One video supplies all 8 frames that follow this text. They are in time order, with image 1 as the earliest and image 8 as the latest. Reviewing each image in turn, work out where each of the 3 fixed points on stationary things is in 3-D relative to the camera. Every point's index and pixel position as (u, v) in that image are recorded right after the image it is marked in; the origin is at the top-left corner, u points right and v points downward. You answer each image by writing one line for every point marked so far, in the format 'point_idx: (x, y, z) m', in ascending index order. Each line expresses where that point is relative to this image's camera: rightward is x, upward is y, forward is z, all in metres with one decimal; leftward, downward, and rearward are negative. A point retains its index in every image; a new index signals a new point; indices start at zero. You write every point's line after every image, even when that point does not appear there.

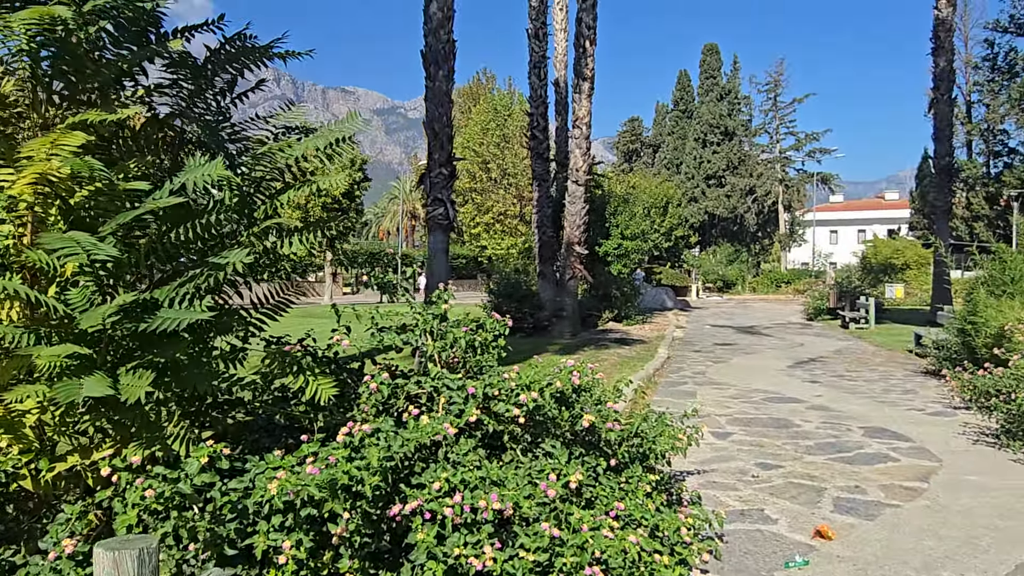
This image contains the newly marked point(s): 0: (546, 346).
0: (+0.7, -1.1, +15.3) m
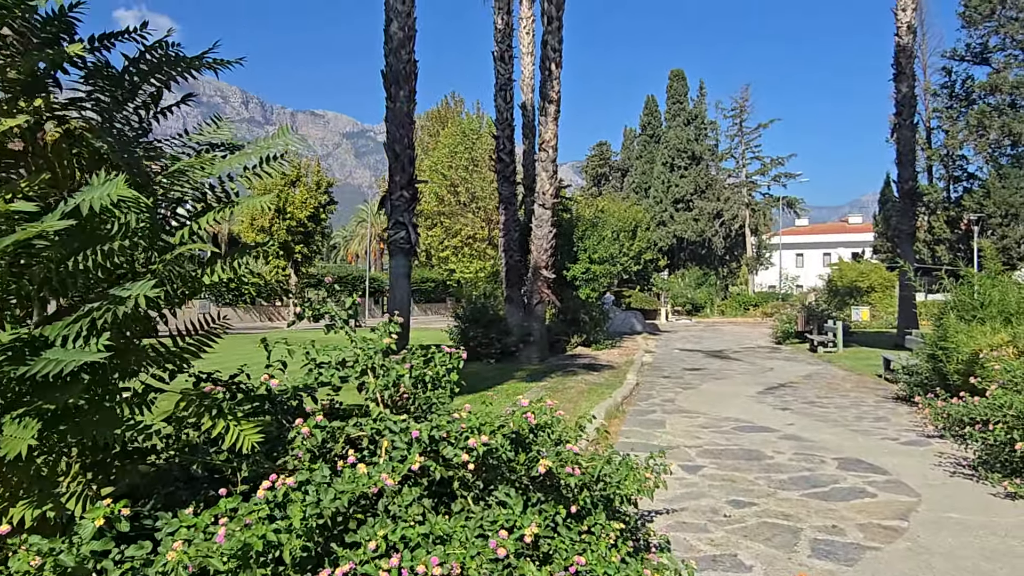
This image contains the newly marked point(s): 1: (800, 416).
0: (+0.1, -1.6, +15.0) m
1: (+3.4, -1.5, +9.4) m
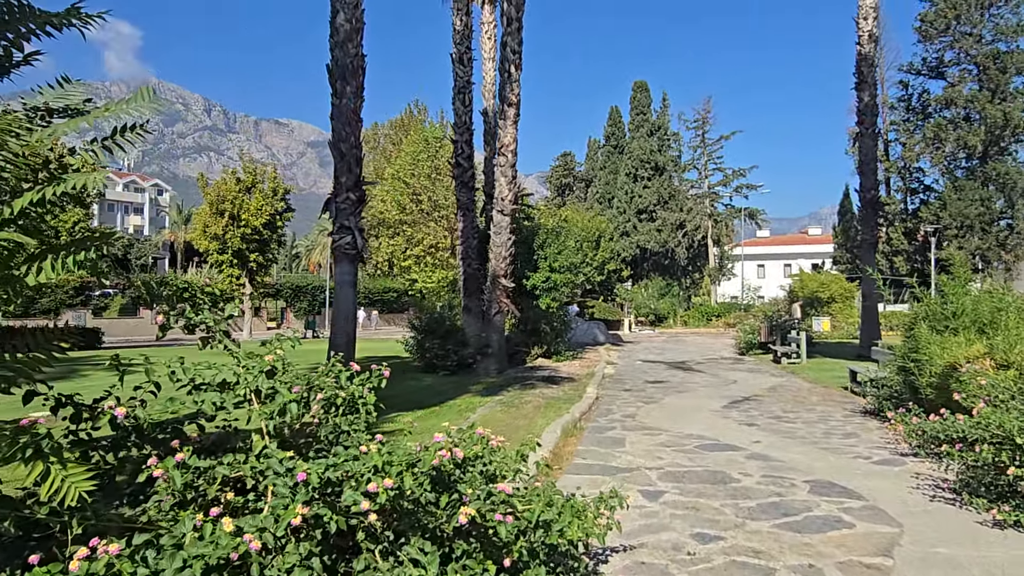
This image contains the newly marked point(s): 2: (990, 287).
0: (-0.7, -1.8, +14.3) m
1: (+2.9, -1.6, +8.9) m
2: (+5.4, 0.0, +8.9) m
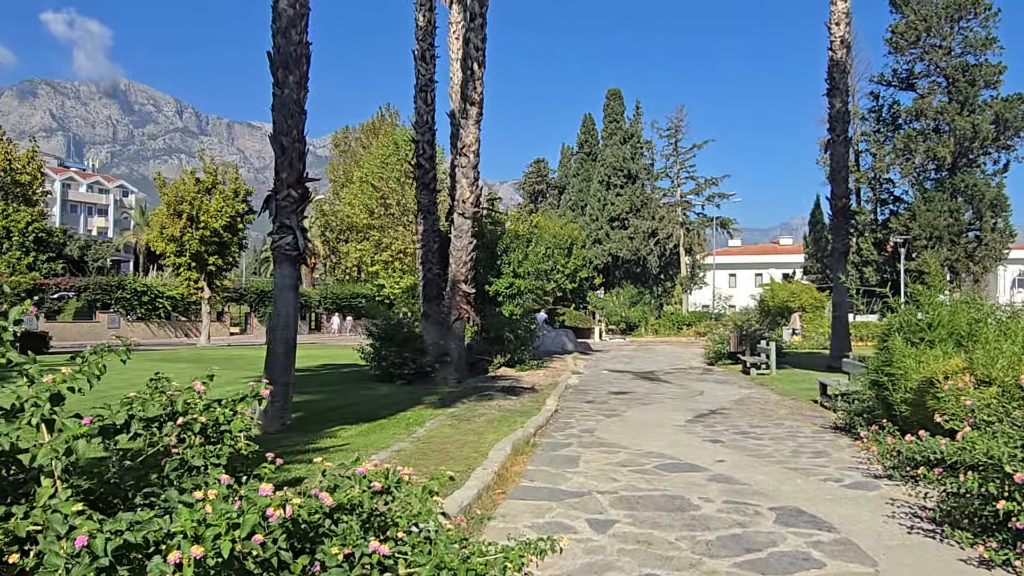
0: (-1.5, -1.9, +13.6) m
1: (+2.3, -1.7, +8.3) m
2: (+4.9, -0.1, +8.4) m
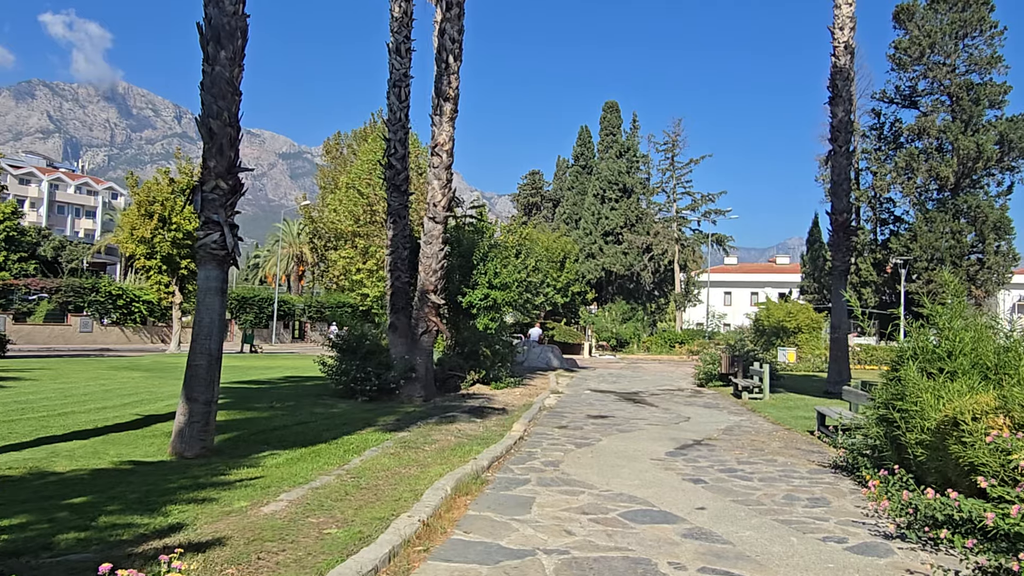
0: (-2.0, -2.0, +12.4) m
1: (+1.8, -1.9, +7.1) m
2: (+4.4, -0.3, +7.2) m
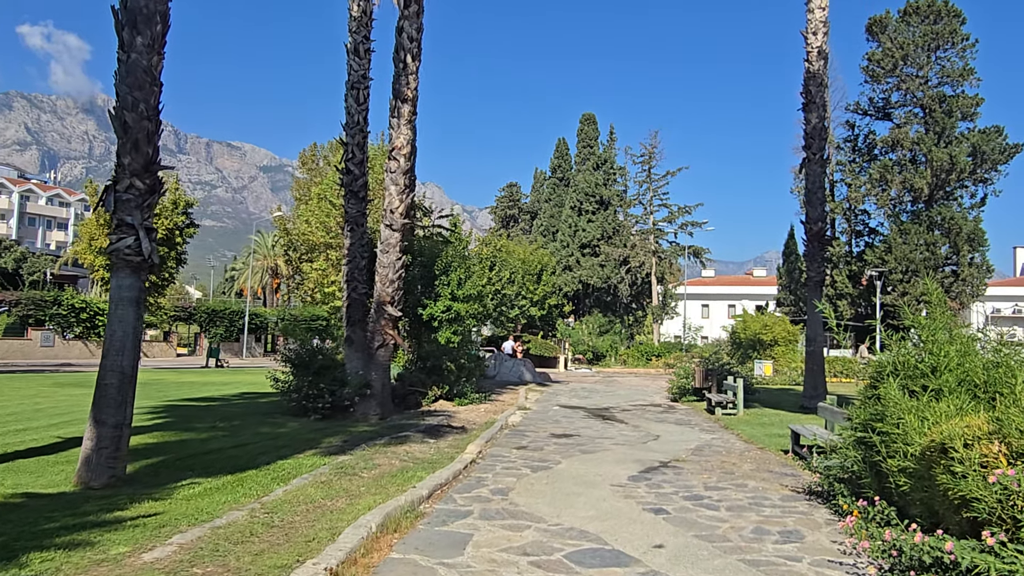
0: (-2.6, -2.2, +11.6) m
1: (+1.3, -1.9, +6.3) m
2: (+3.9, -0.4, +6.6) m
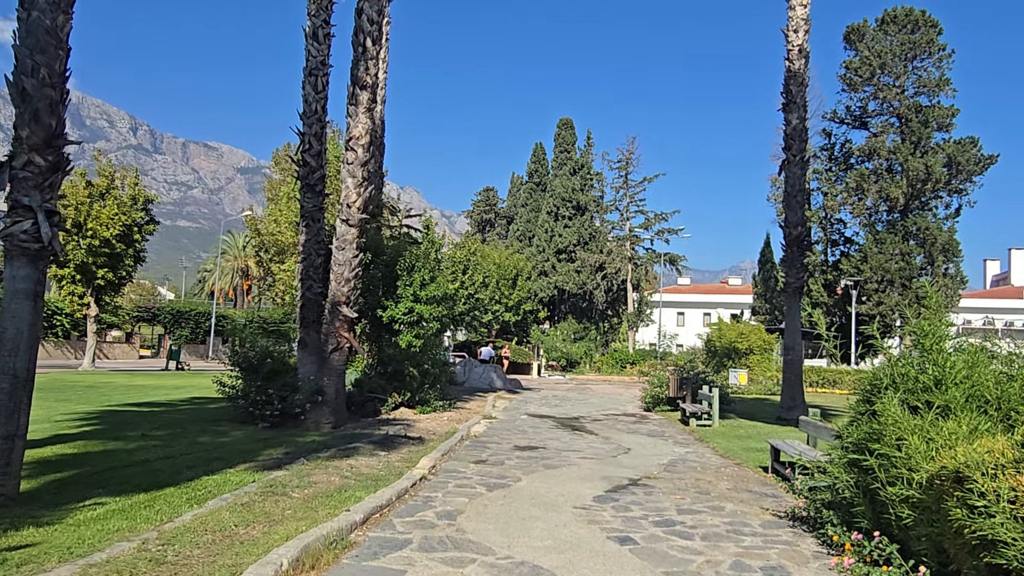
0: (-3.2, -2.2, +10.6) m
1: (+0.9, -1.9, +5.5) m
2: (+3.5, -0.4, +5.8) m
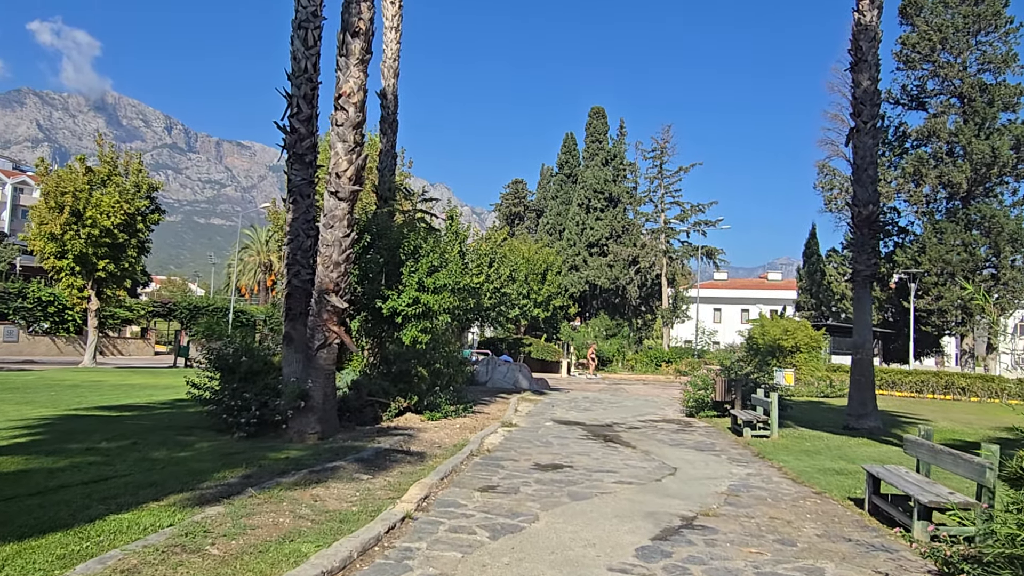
0: (-3.0, -2.0, +8.6) m
1: (+0.9, -1.7, +3.4) m
2: (+3.5, -0.2, +3.6) m
